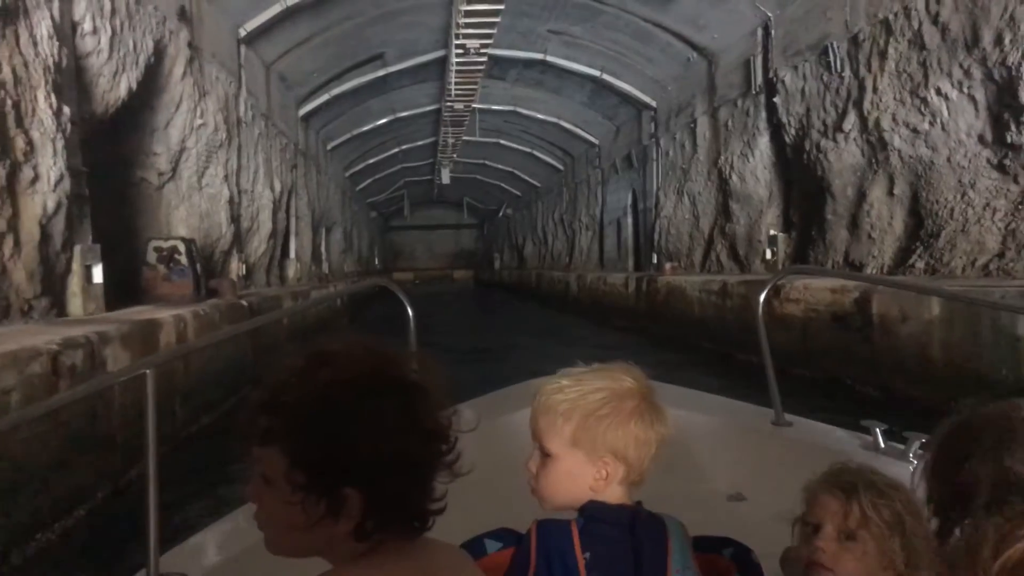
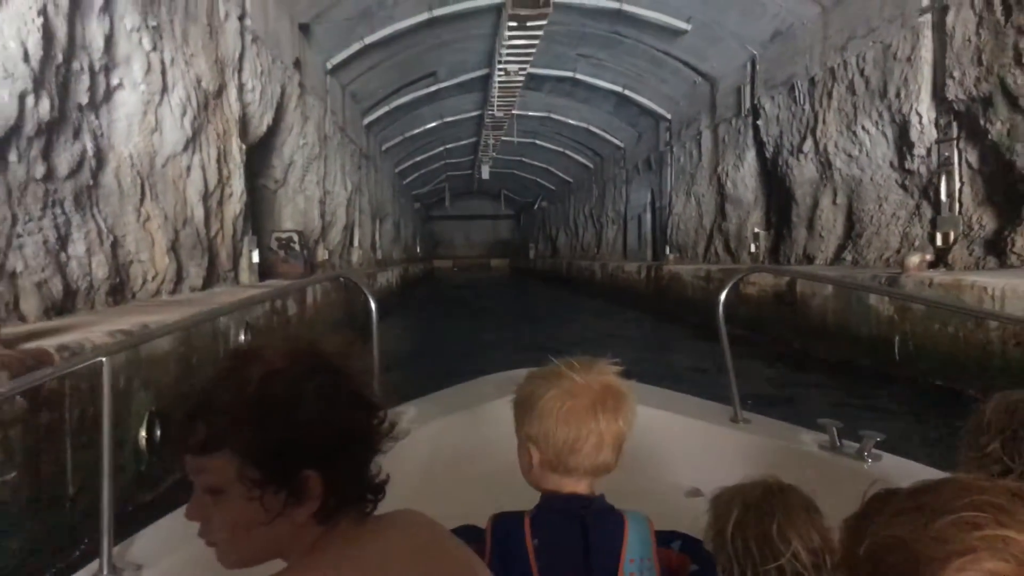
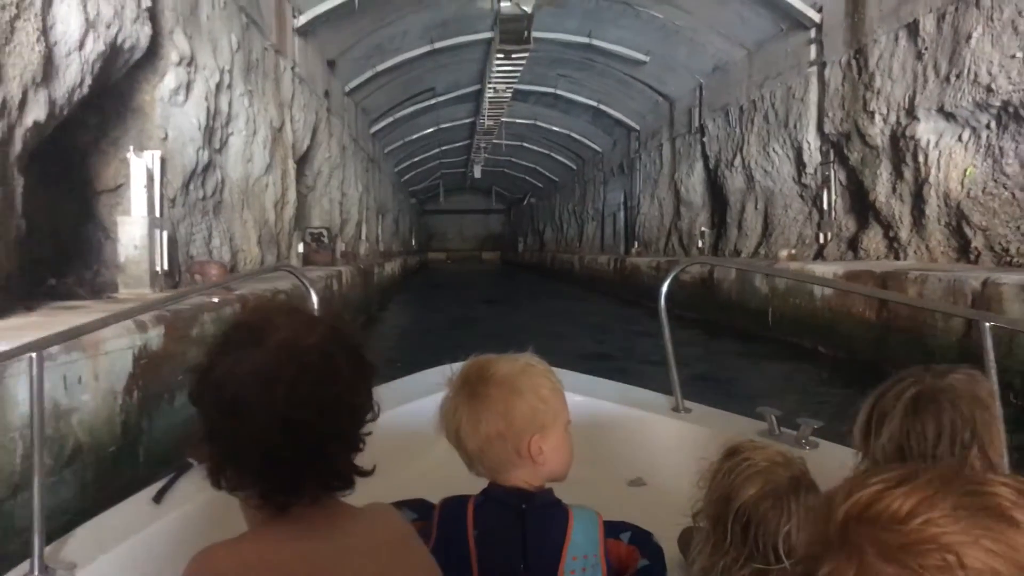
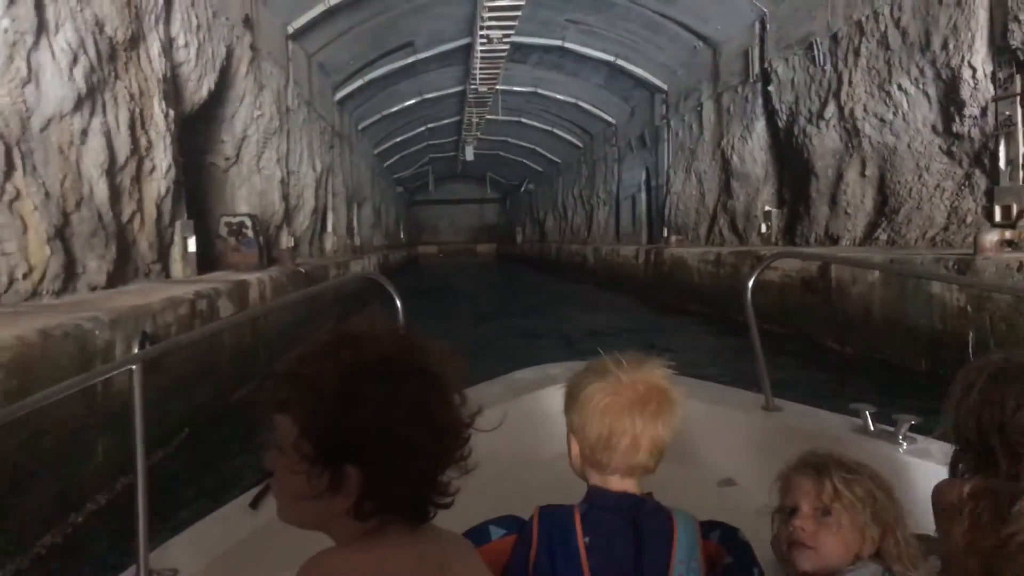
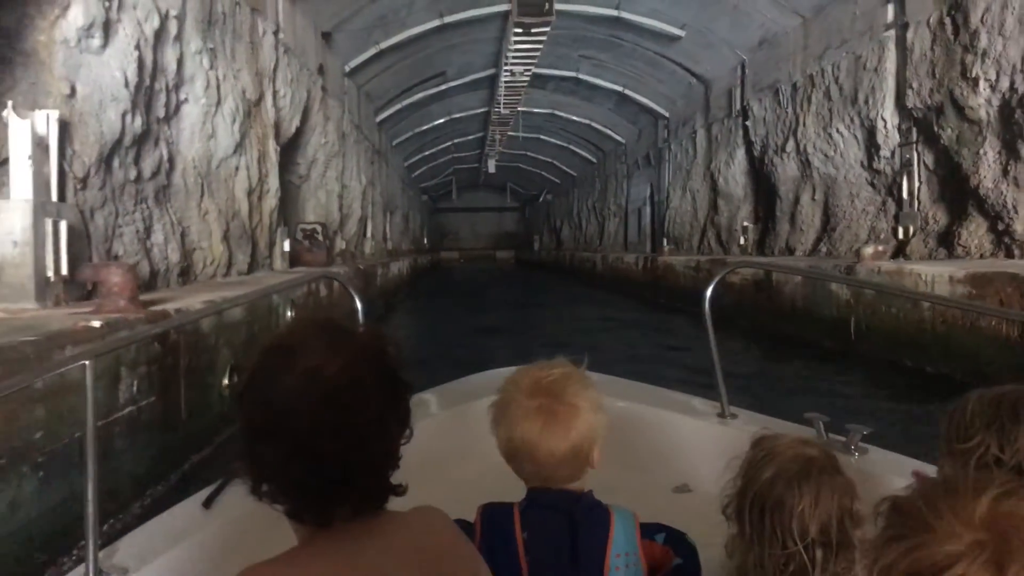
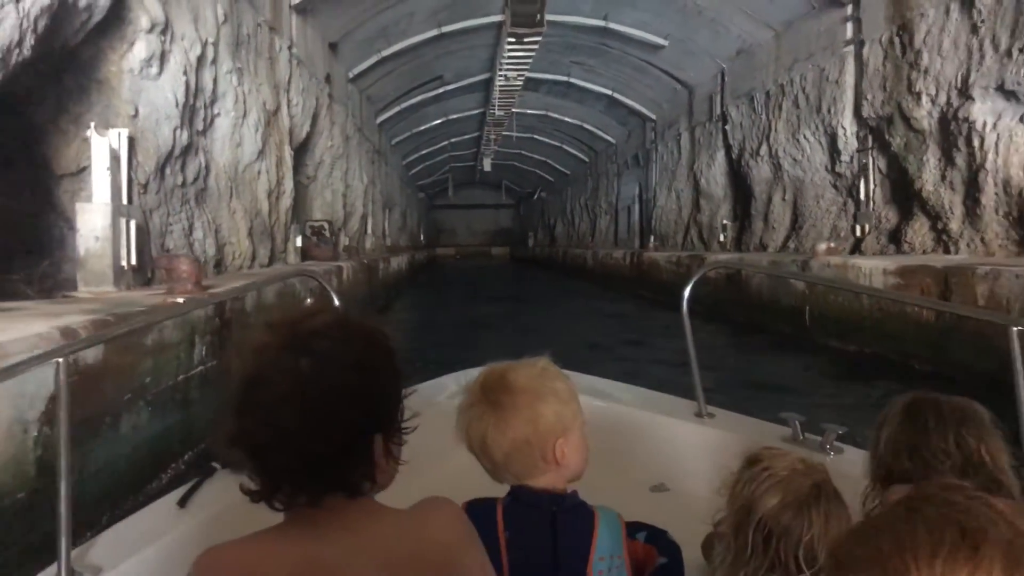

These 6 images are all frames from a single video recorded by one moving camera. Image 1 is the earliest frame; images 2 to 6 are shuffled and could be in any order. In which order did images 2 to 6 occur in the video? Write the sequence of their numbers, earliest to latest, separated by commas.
4, 2, 5, 6, 3
